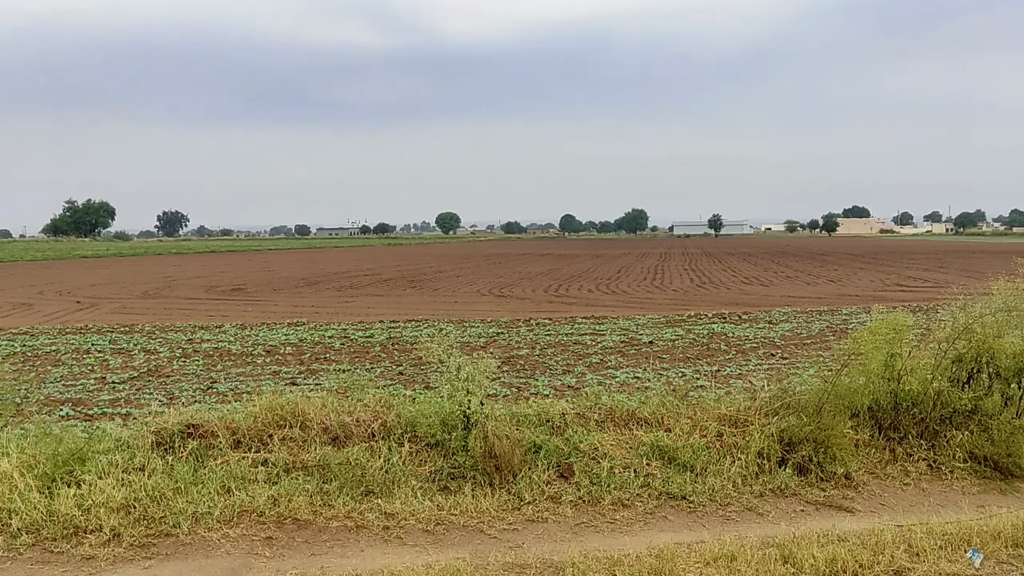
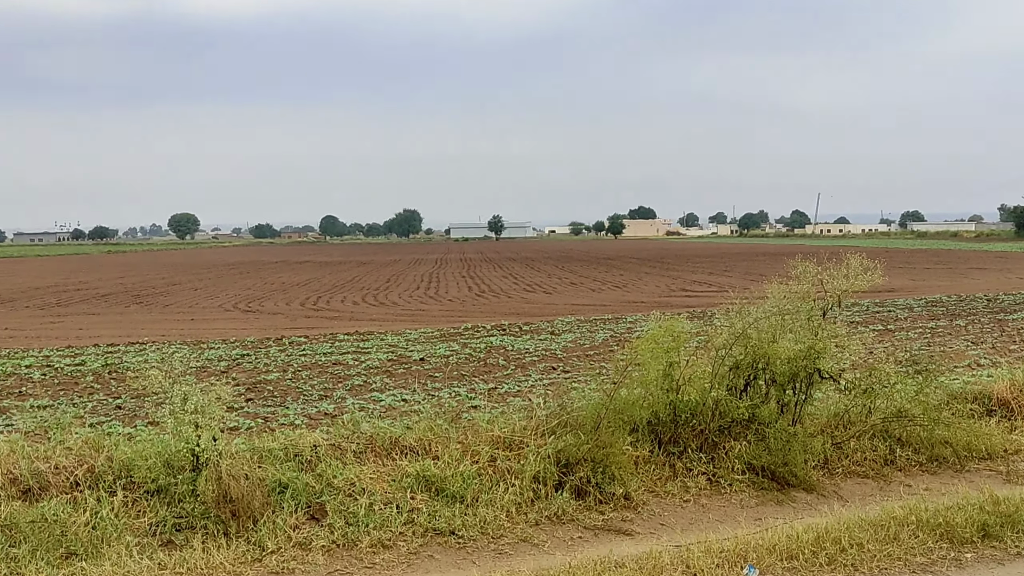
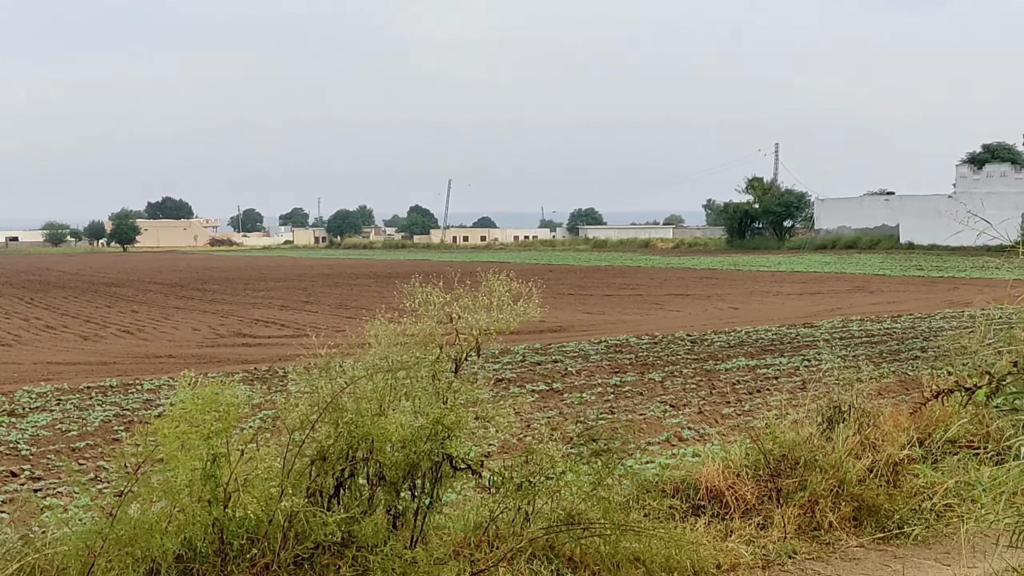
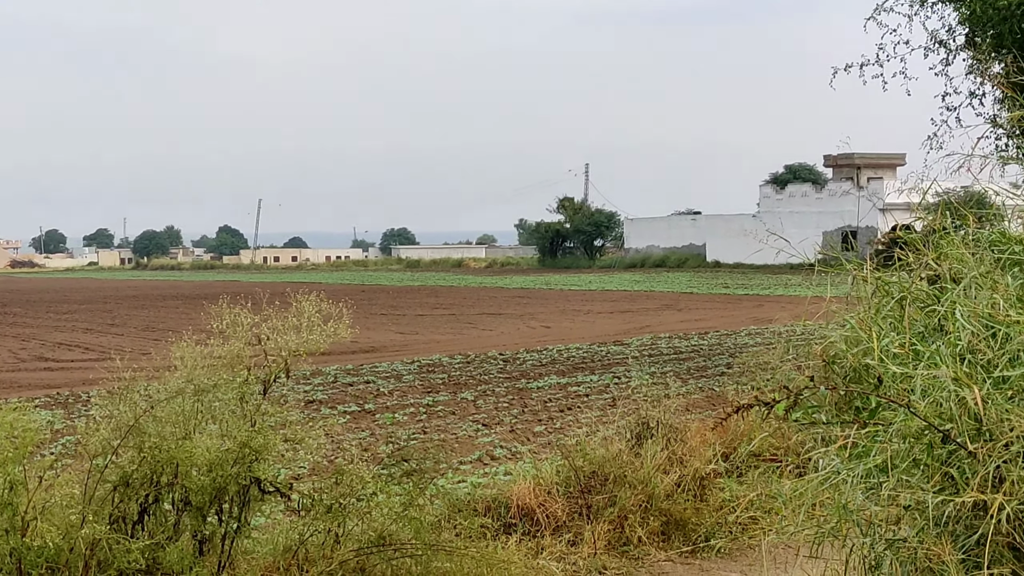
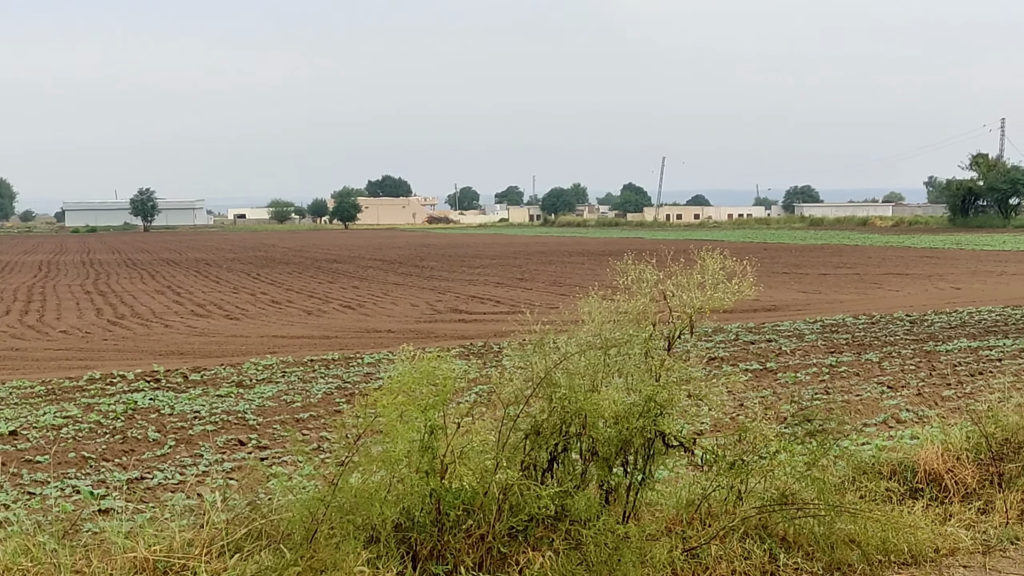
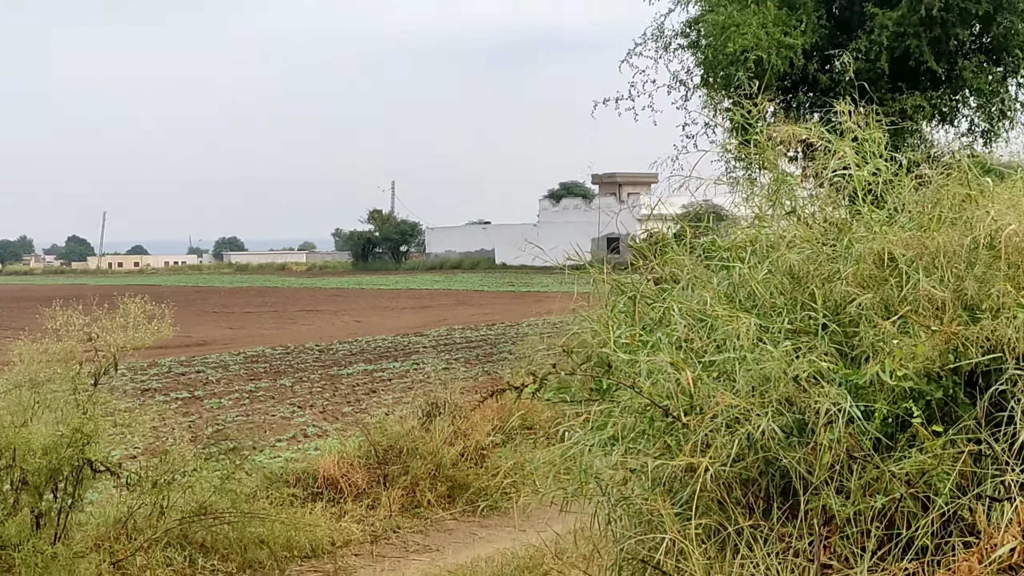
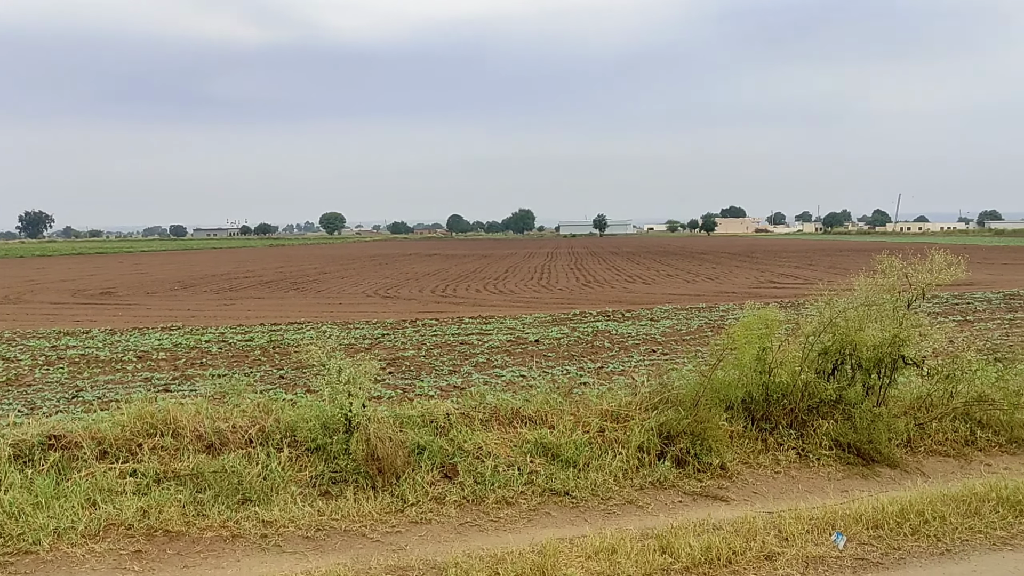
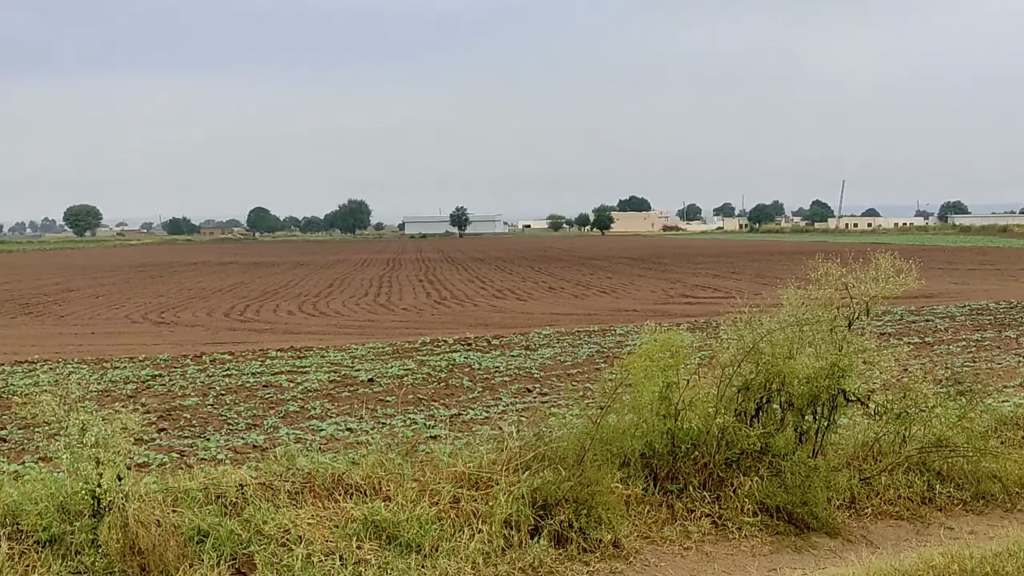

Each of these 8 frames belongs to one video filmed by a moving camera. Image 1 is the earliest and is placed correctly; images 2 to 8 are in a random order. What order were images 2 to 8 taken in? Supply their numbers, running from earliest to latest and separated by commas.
7, 2, 8, 5, 3, 4, 6
